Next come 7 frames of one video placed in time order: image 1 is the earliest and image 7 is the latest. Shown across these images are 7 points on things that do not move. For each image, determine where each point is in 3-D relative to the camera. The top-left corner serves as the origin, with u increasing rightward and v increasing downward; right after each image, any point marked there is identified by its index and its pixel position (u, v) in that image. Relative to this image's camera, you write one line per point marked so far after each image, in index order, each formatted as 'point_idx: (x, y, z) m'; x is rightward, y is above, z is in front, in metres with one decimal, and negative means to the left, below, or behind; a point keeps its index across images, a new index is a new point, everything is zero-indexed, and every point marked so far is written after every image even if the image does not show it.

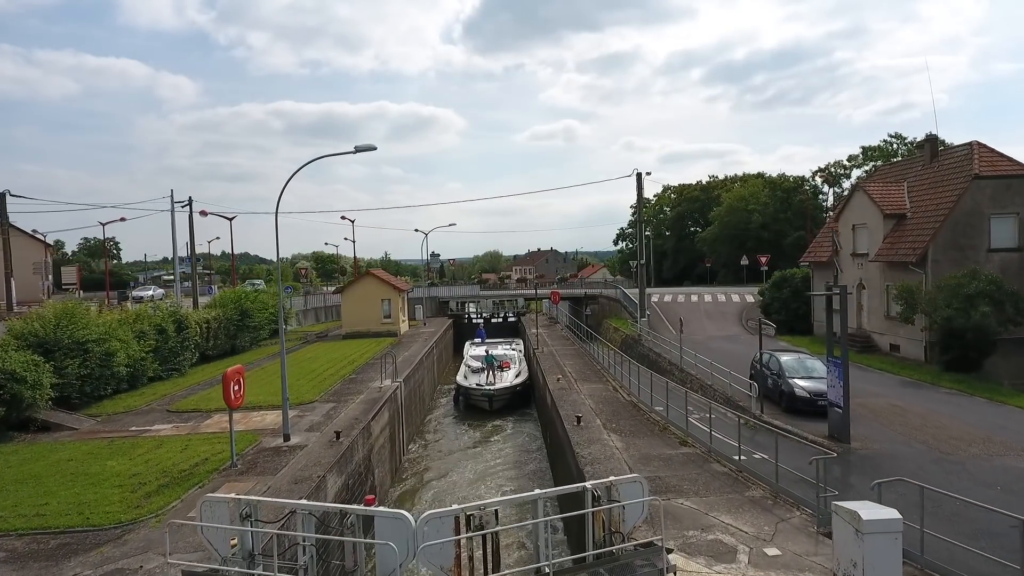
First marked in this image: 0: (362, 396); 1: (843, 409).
0: (-4.0, -2.9, +17.1) m
1: (+6.7, -2.5, +12.9) m
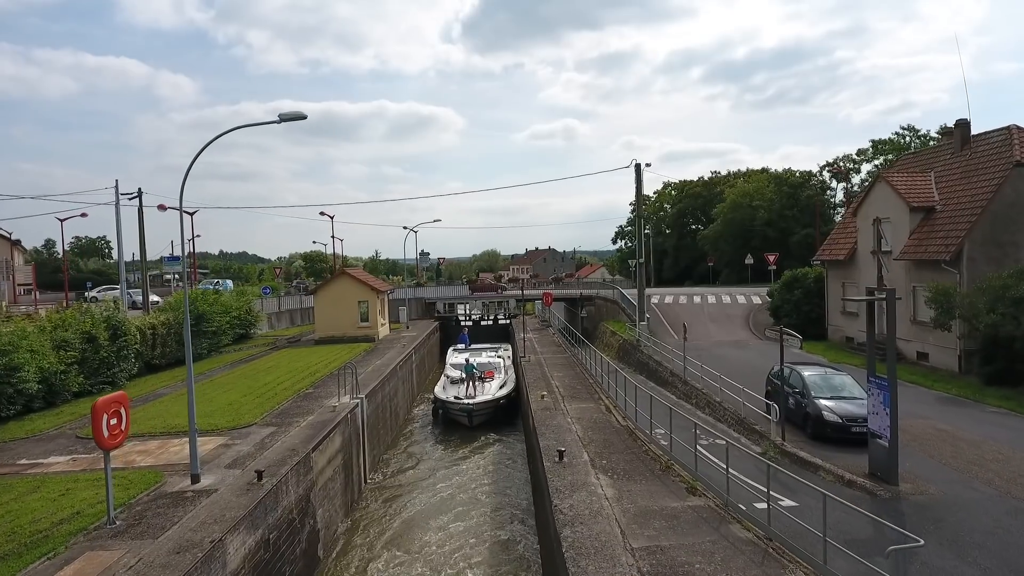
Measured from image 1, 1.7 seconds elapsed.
0: (-4.5, -2.9, +14.6) m
1: (+6.1, -2.5, +10.4) m
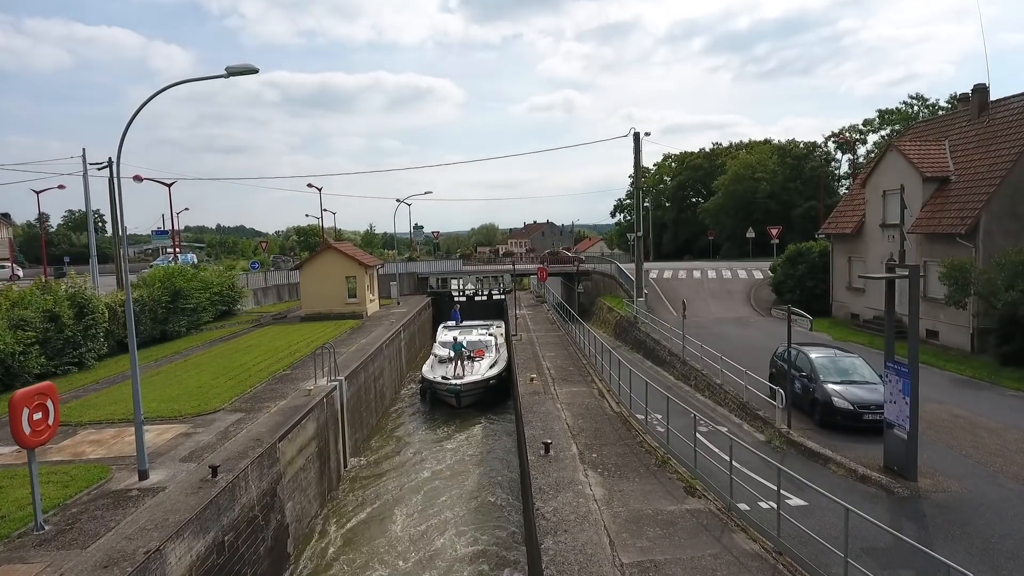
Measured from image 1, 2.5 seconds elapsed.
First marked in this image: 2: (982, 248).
0: (-4.8, -2.4, +13.6) m
1: (+5.8, -2.2, +9.4) m
2: (+13.5, +1.1, +18.4) m
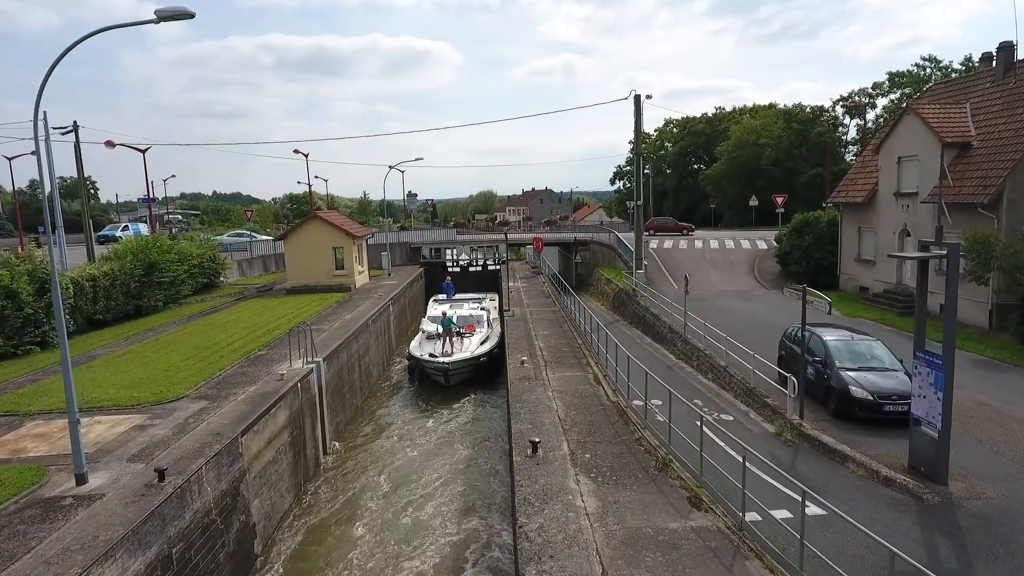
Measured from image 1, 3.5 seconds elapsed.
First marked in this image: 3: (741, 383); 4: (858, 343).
0: (-5.1, -2.0, +12.6) m
1: (+5.6, -1.9, +8.4) m
2: (+13.3, +1.8, +17.2) m
3: (+4.6, -1.9, +12.9) m
4: (+6.4, -1.0, +11.8) m
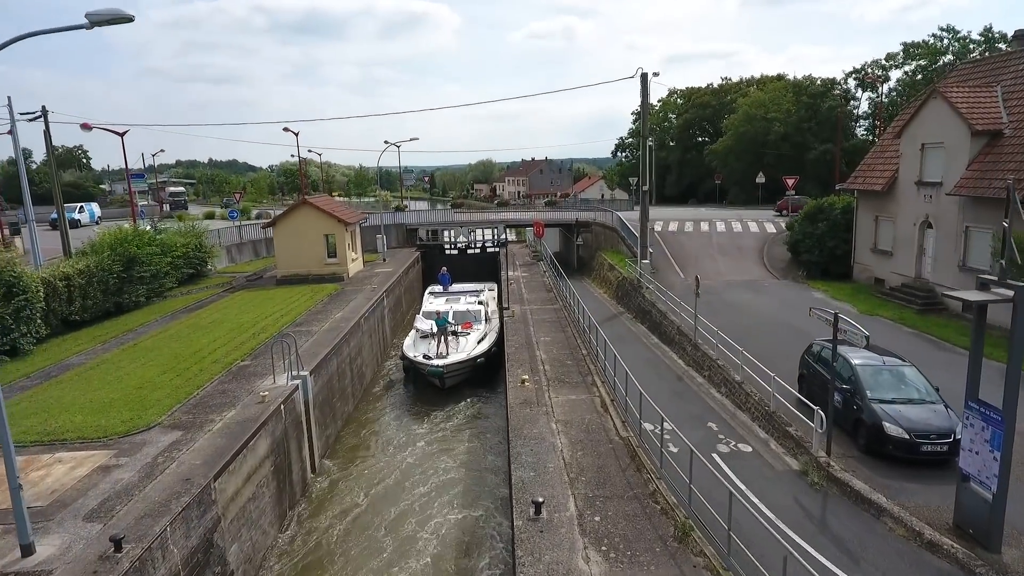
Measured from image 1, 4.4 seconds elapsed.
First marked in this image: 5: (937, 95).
0: (-5.1, -2.3, +11.7) m
1: (+5.6, -2.4, +7.5) m
2: (+13.3, +1.8, +16.1) m
3: (+4.6, -2.2, +12.0) m
4: (+6.4, -1.4, +10.8) m
5: (+13.1, +6.0, +19.7) m
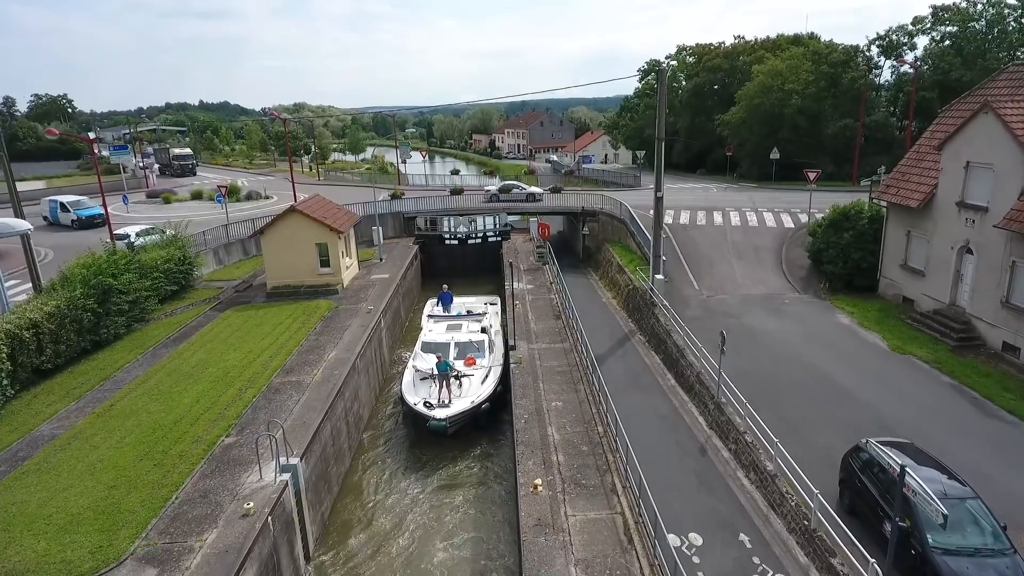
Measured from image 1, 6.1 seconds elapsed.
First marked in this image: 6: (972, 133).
0: (-4.9, -4.0, +10.5) m
1: (+5.8, -4.5, +6.4) m
2: (+13.4, +0.4, +14.6) m
3: (+4.8, -3.9, +10.8) m
4: (+6.6, -3.2, +9.6) m
5: (+13.3, +4.9, +17.8) m
6: (+13.4, +4.5, +18.6) m
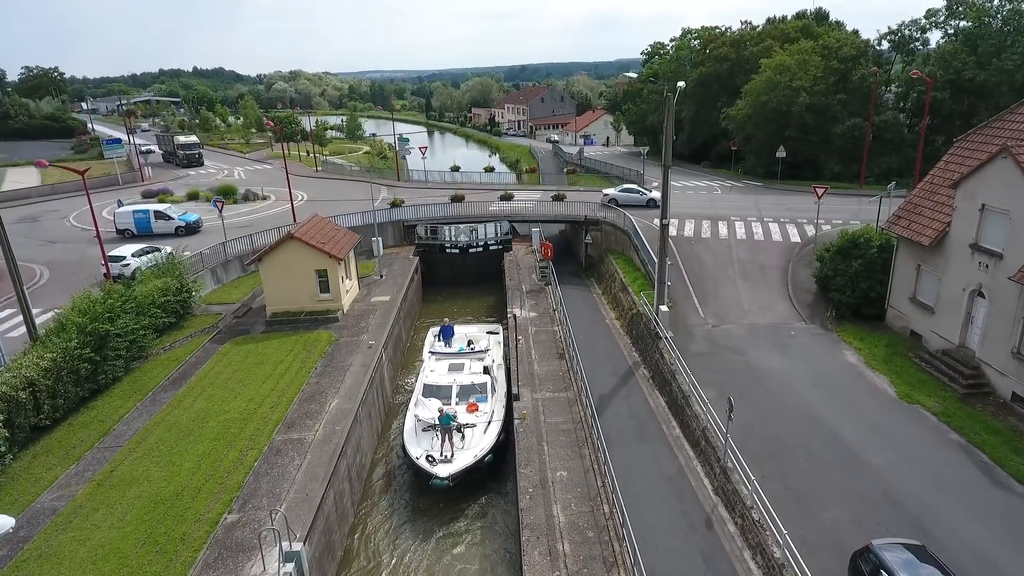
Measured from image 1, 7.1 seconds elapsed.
0: (-4.7, -5.7, +10.4) m
1: (+5.9, -6.5, +6.3) m
2: (+13.5, -1.1, +14.2) m
3: (+4.9, -5.6, +10.7) m
4: (+6.7, -4.9, +9.5) m
5: (+13.4, +3.6, +17.3) m
6: (+13.5, +3.2, +18.1) m
